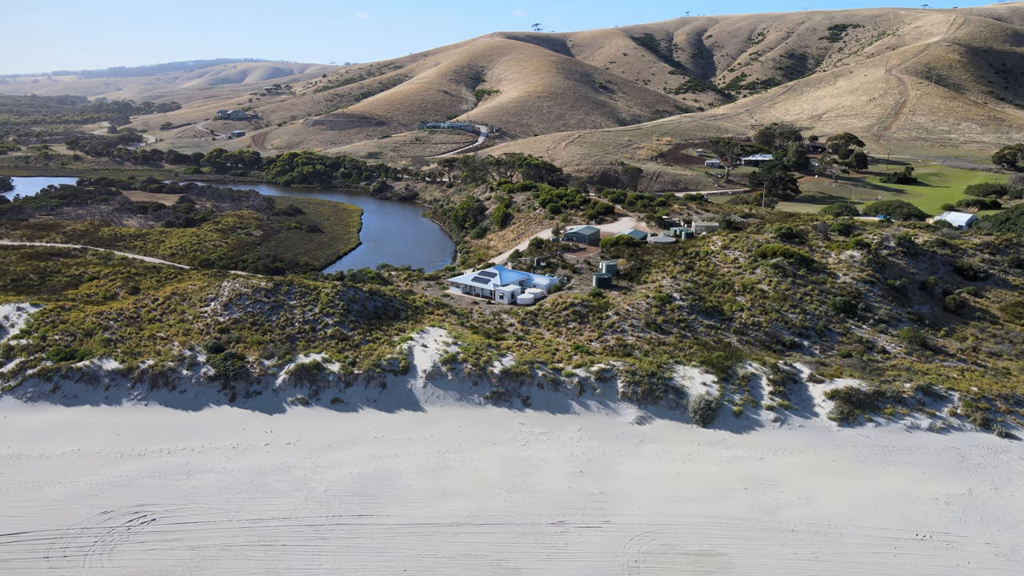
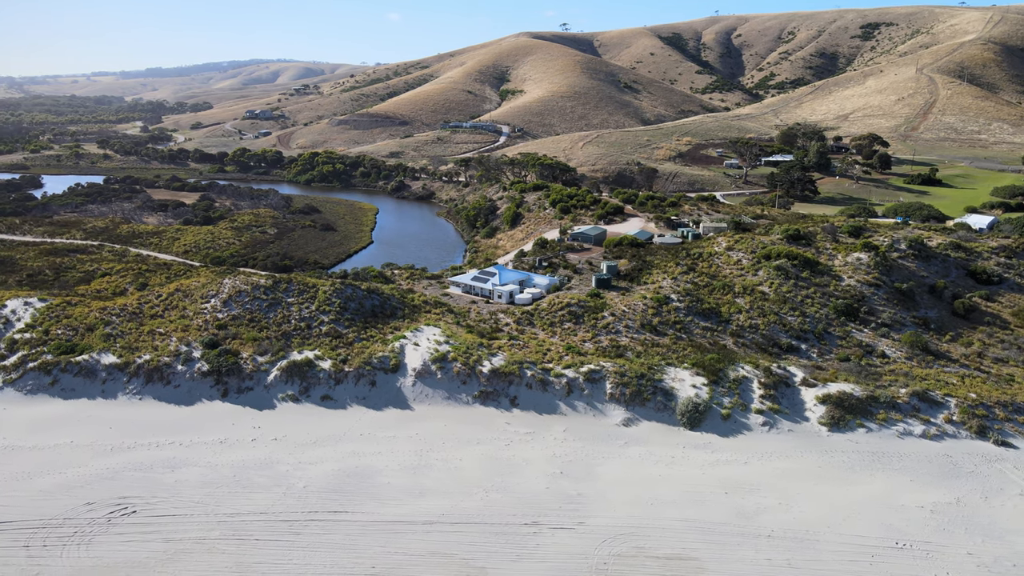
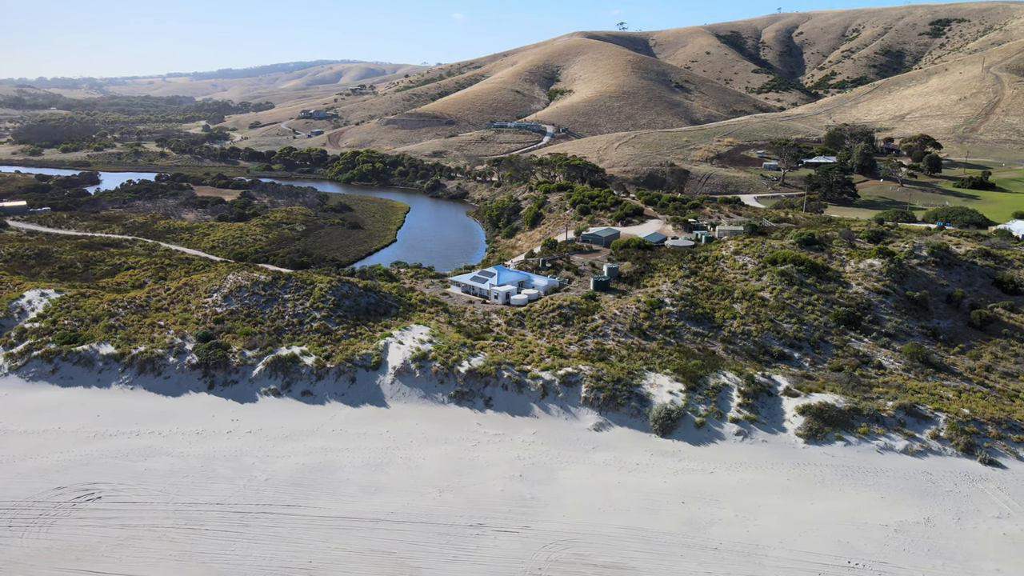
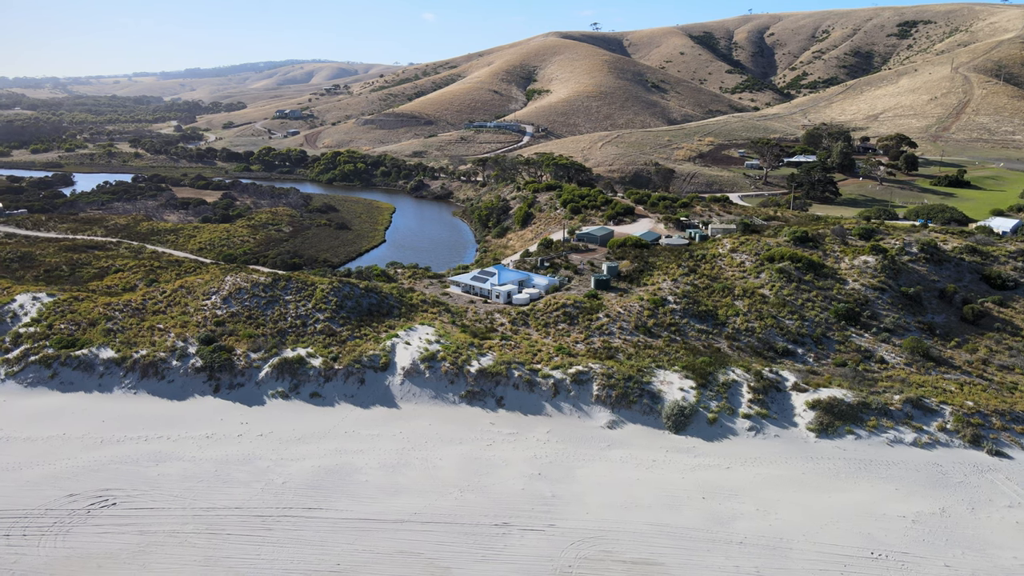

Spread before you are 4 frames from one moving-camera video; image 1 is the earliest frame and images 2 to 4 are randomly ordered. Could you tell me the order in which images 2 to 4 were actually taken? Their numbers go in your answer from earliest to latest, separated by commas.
2, 4, 3
